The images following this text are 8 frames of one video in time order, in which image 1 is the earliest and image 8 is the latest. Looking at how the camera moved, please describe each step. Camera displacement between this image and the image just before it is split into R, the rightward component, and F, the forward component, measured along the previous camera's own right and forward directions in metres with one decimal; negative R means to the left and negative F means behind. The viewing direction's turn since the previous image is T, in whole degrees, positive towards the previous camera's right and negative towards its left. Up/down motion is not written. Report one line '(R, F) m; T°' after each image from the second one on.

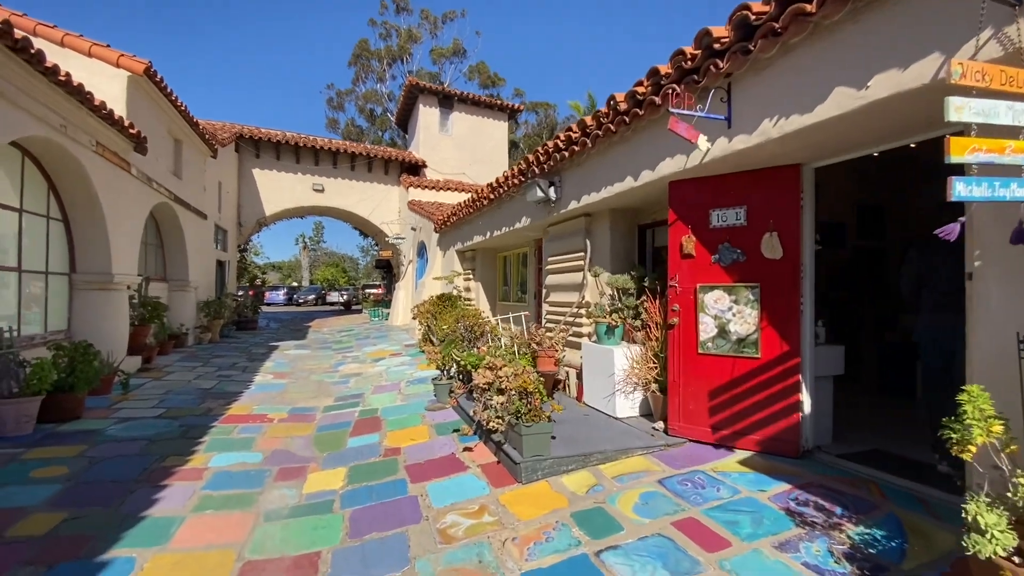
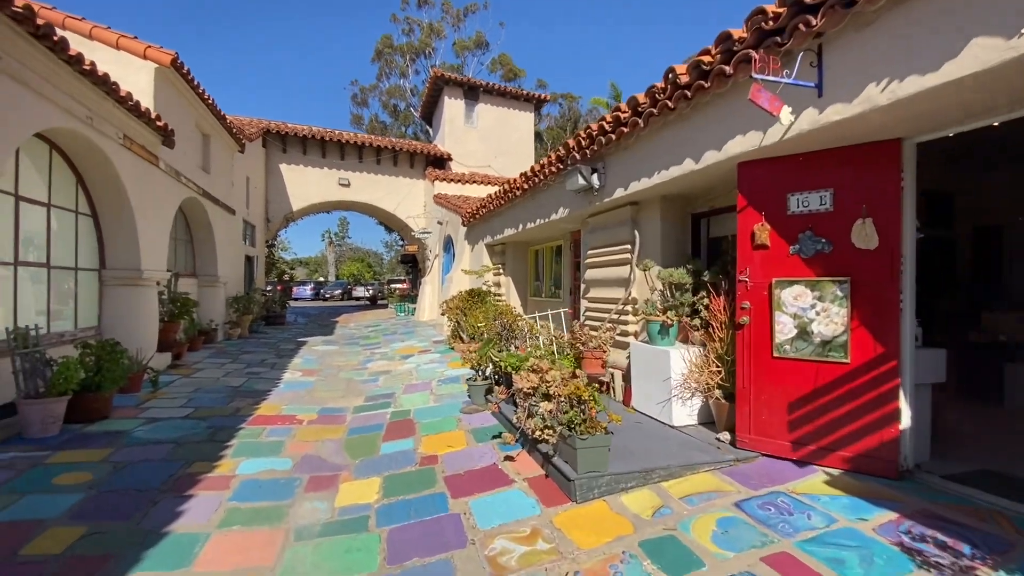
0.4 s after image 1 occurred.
(-0.2, +0.4) m; -3°
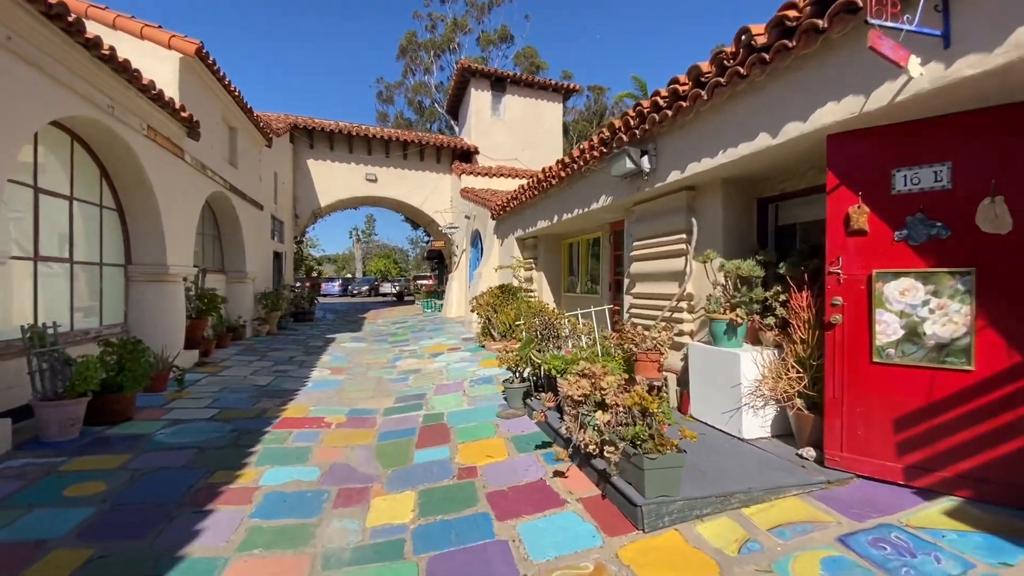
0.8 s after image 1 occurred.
(-0.2, +0.4) m; -3°
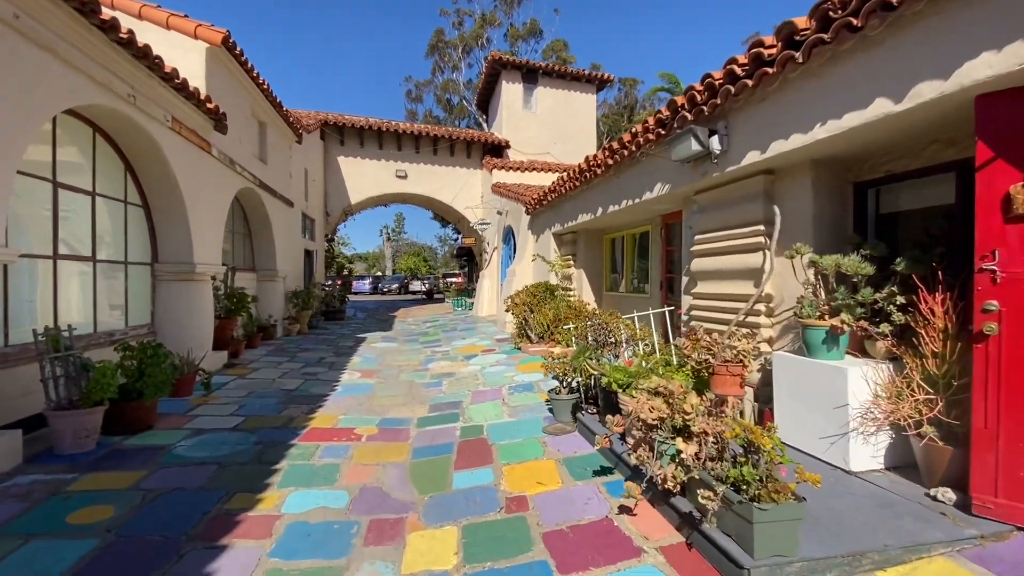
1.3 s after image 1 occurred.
(-0.2, +0.5) m; -3°
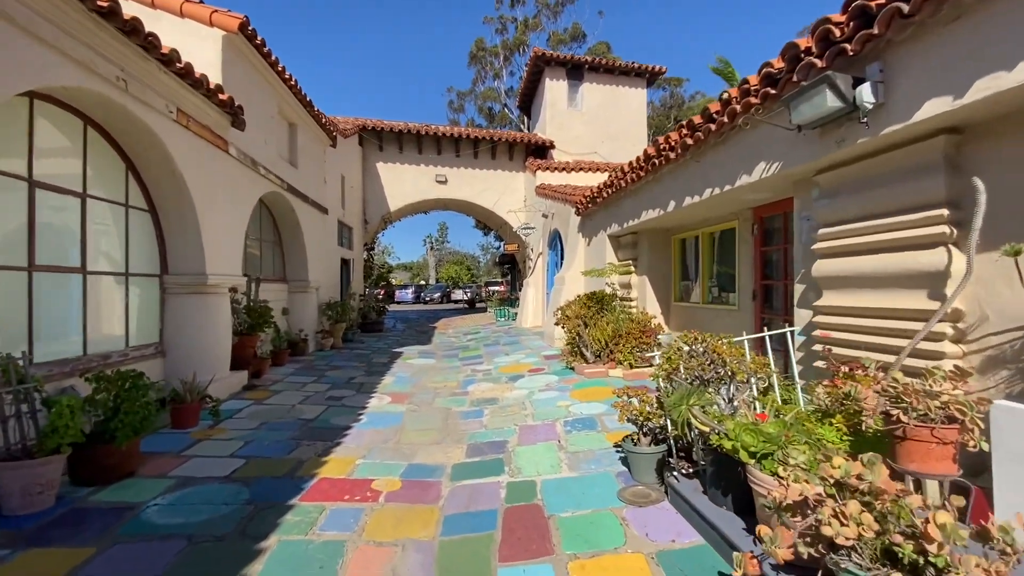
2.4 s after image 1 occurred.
(-0.1, +1.1) m; -5°
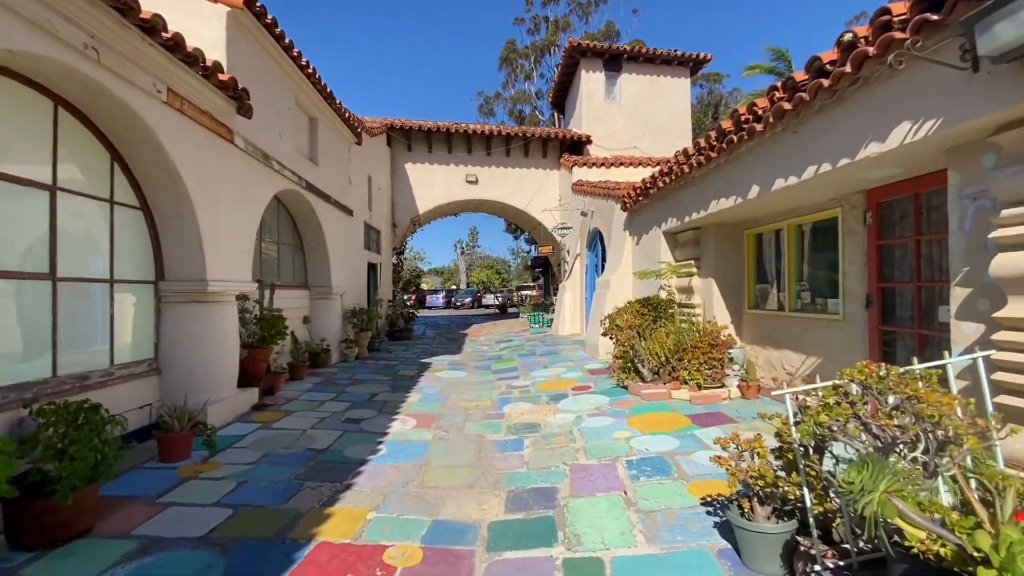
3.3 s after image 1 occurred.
(-0.1, +0.9) m; -4°
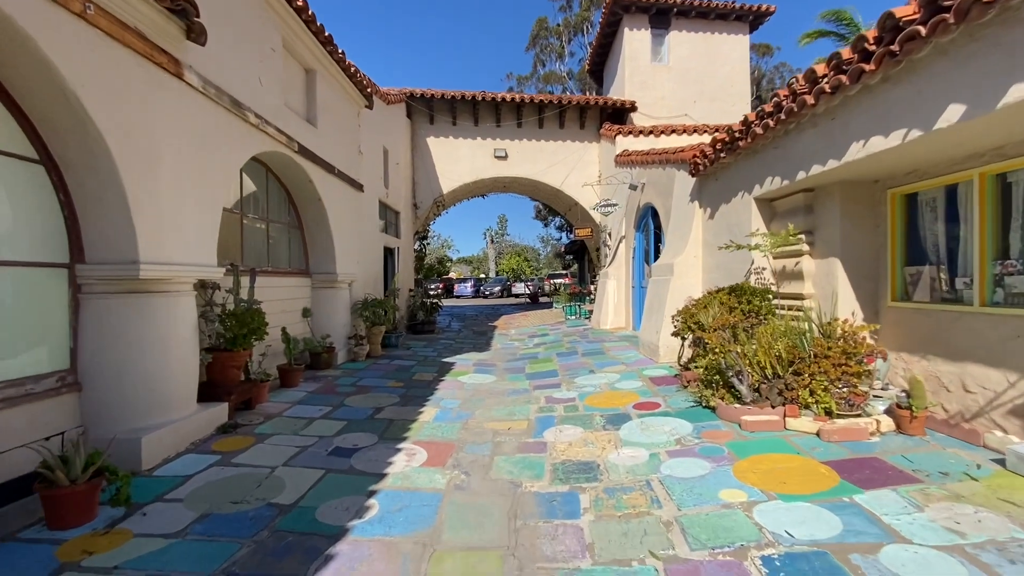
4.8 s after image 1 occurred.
(-0.1, +1.5) m; -3°
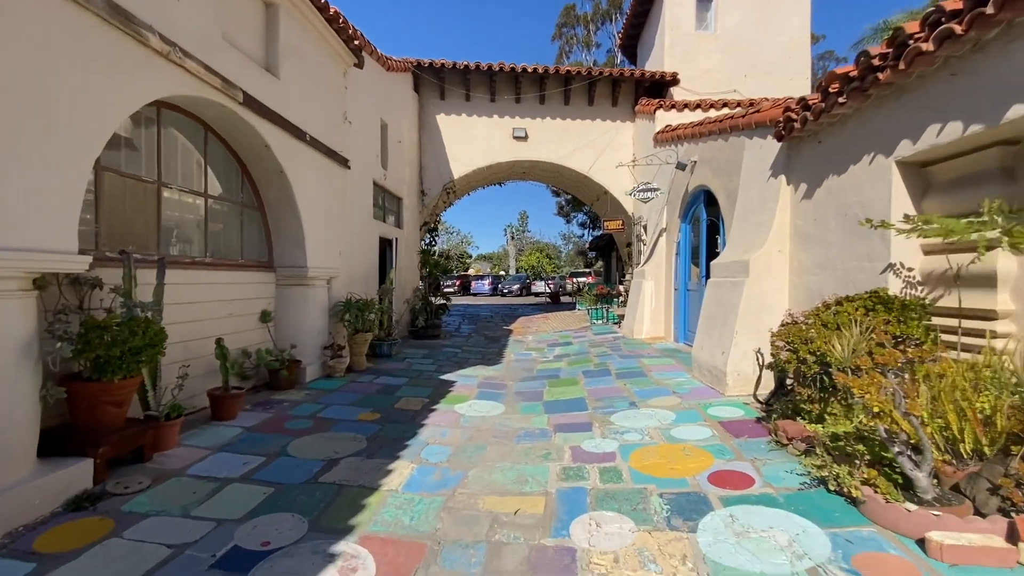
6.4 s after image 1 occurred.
(+0.1, +1.7) m; -2°
